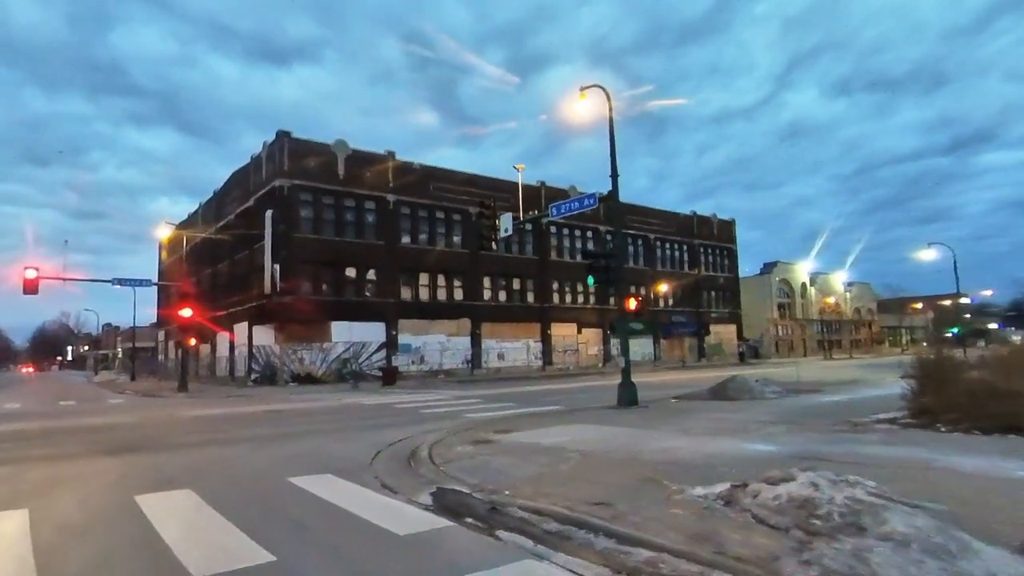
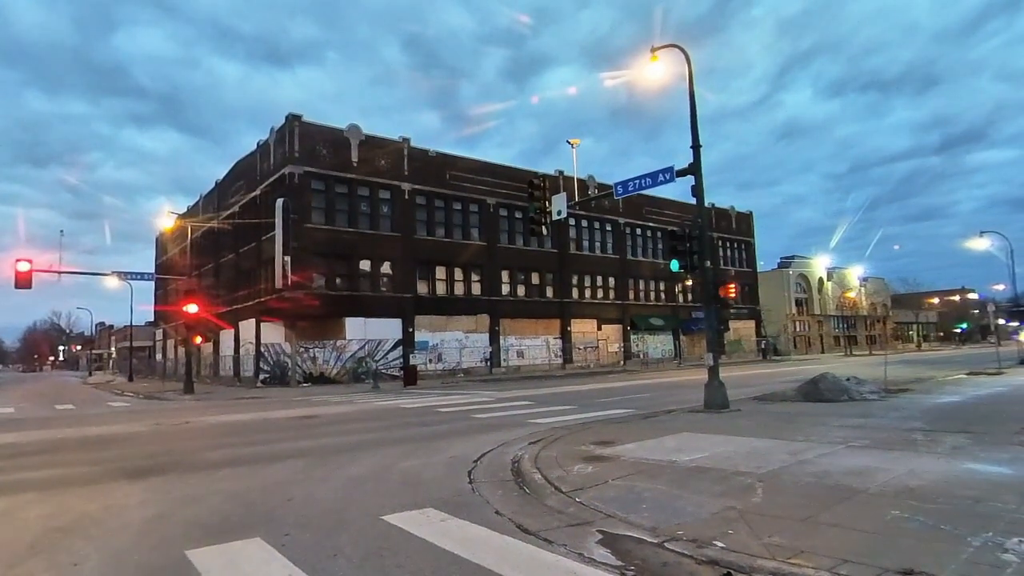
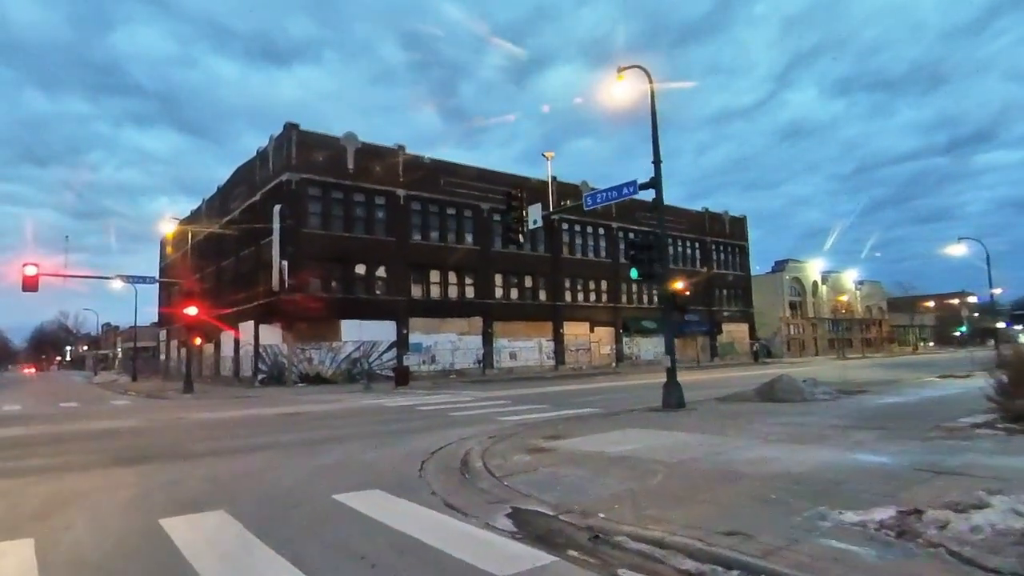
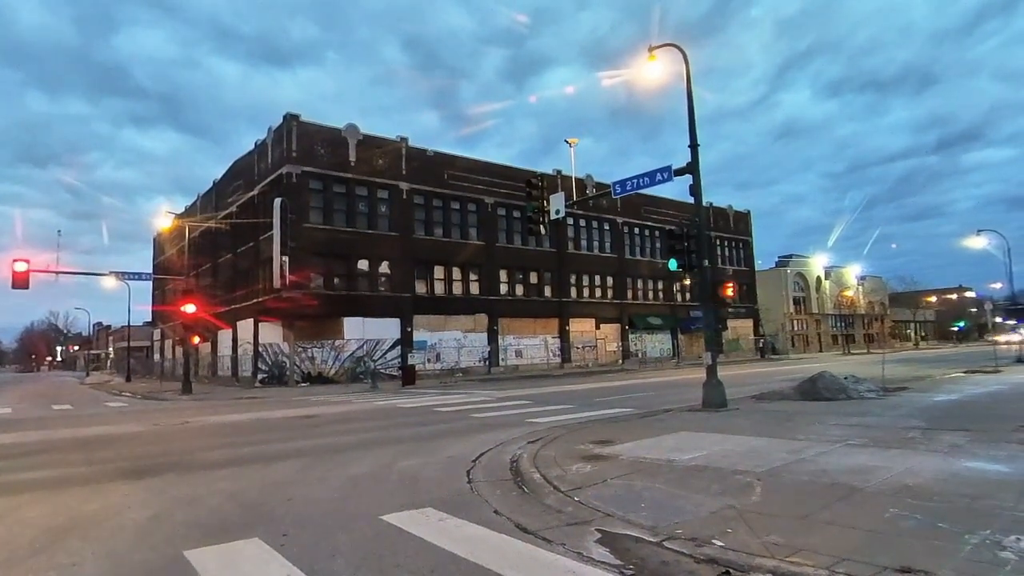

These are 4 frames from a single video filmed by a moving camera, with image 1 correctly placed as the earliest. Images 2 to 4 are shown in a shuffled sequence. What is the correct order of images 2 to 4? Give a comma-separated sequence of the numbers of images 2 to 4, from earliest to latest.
3, 2, 4
